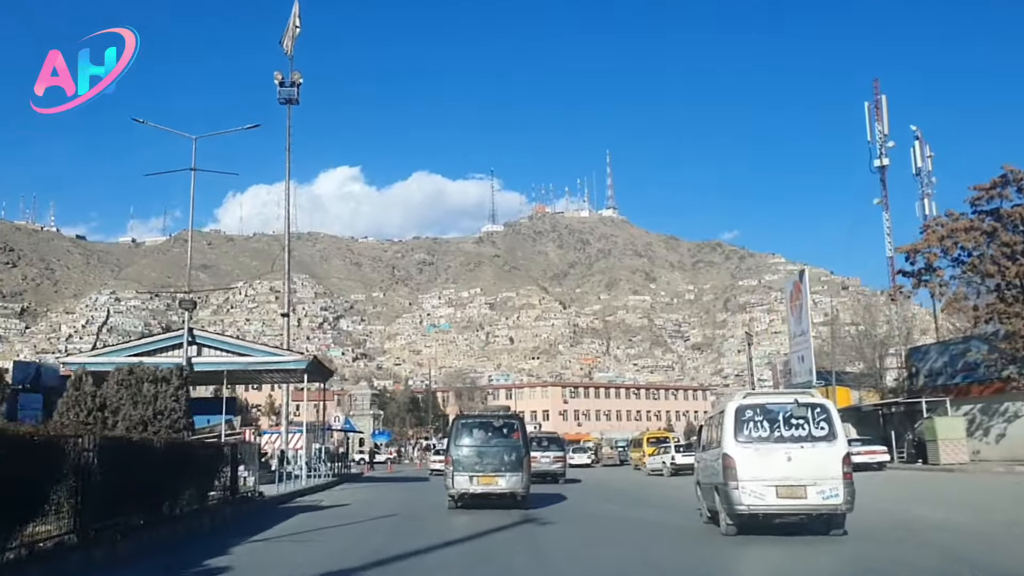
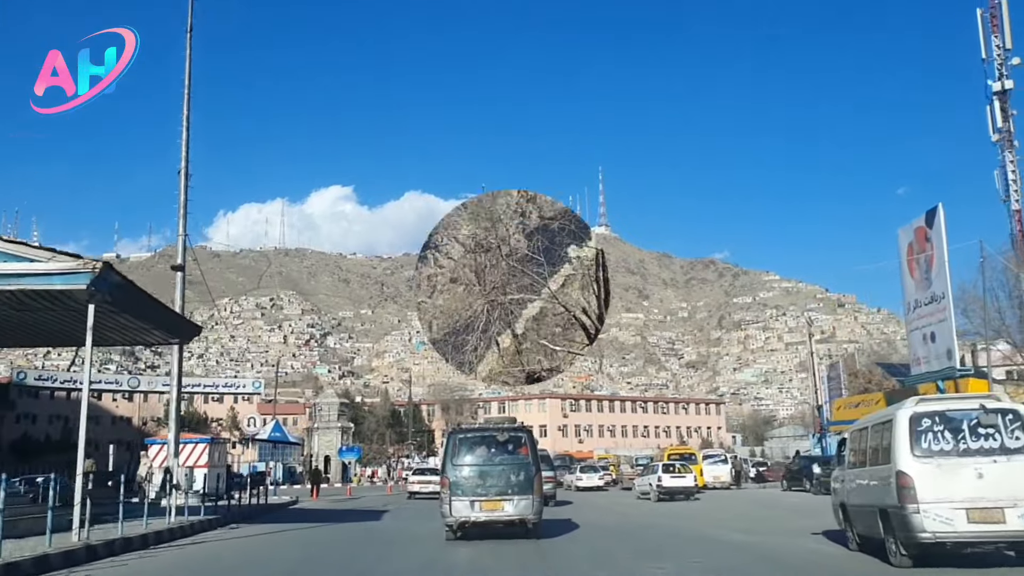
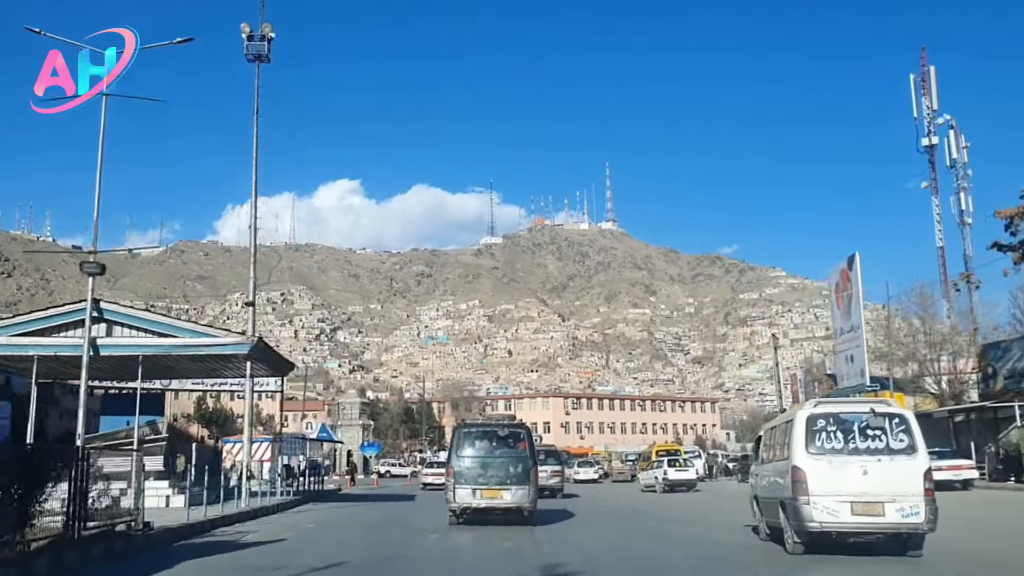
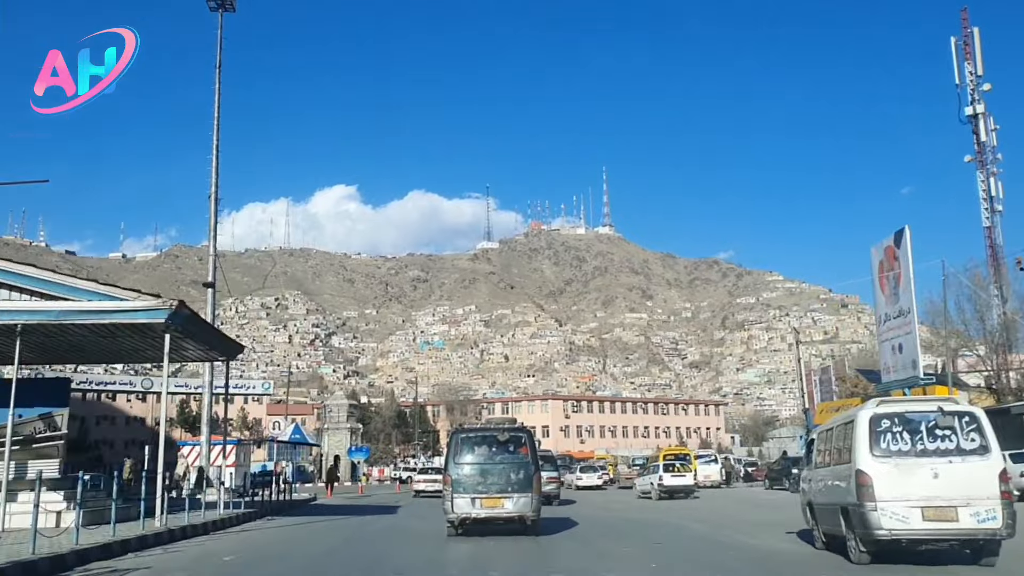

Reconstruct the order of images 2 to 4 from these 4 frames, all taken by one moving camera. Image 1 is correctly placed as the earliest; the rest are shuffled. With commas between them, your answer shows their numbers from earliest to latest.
3, 4, 2
